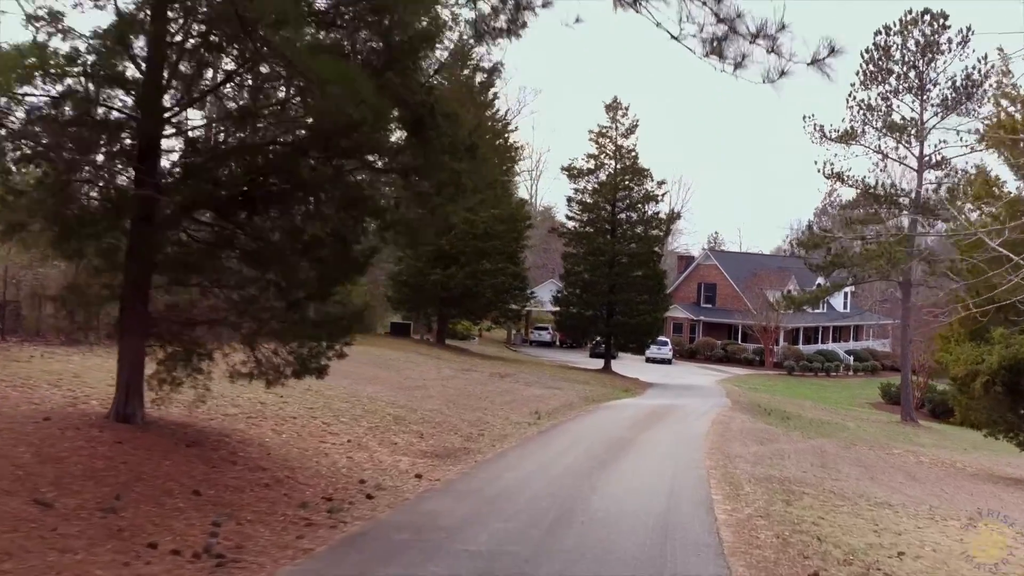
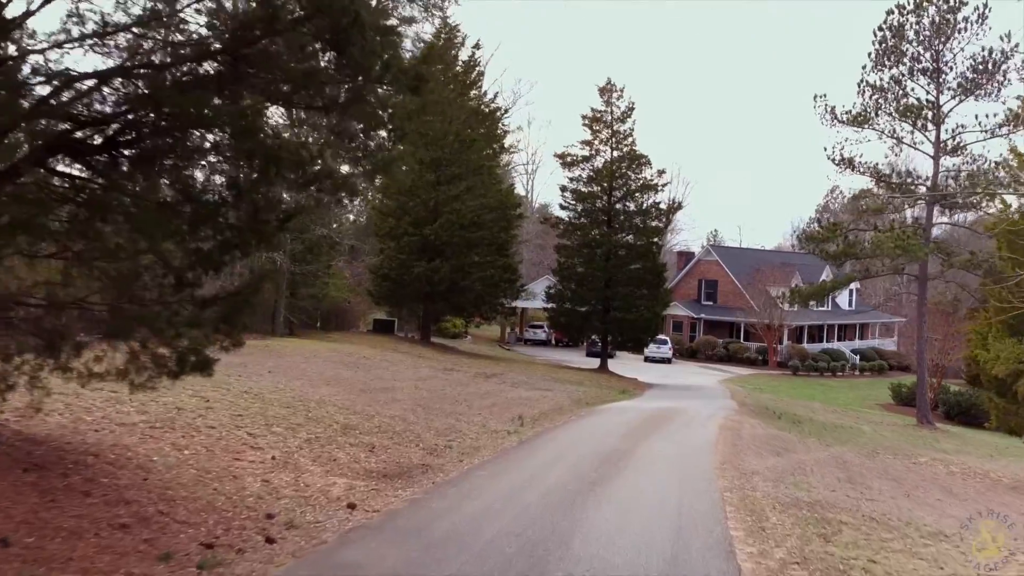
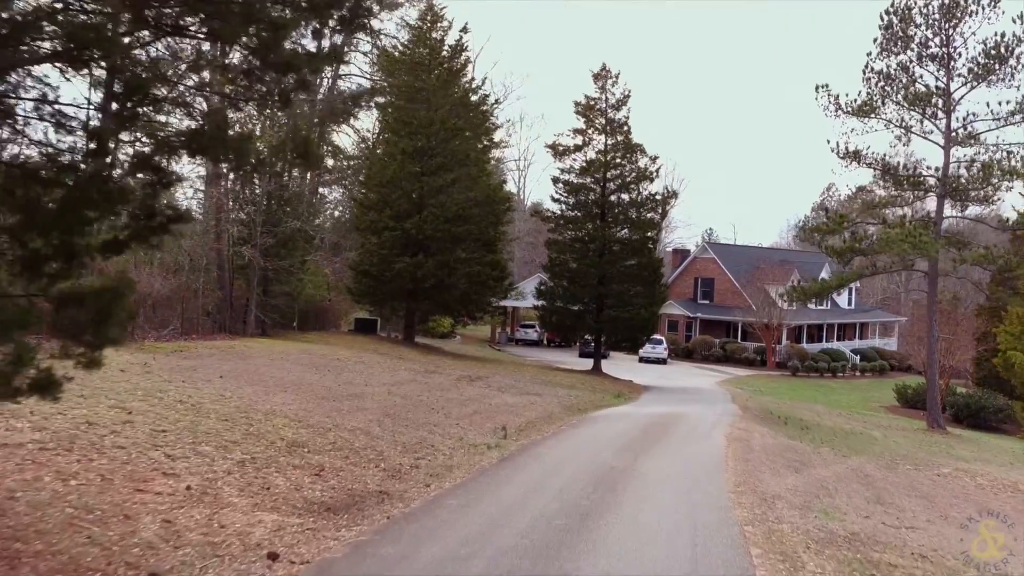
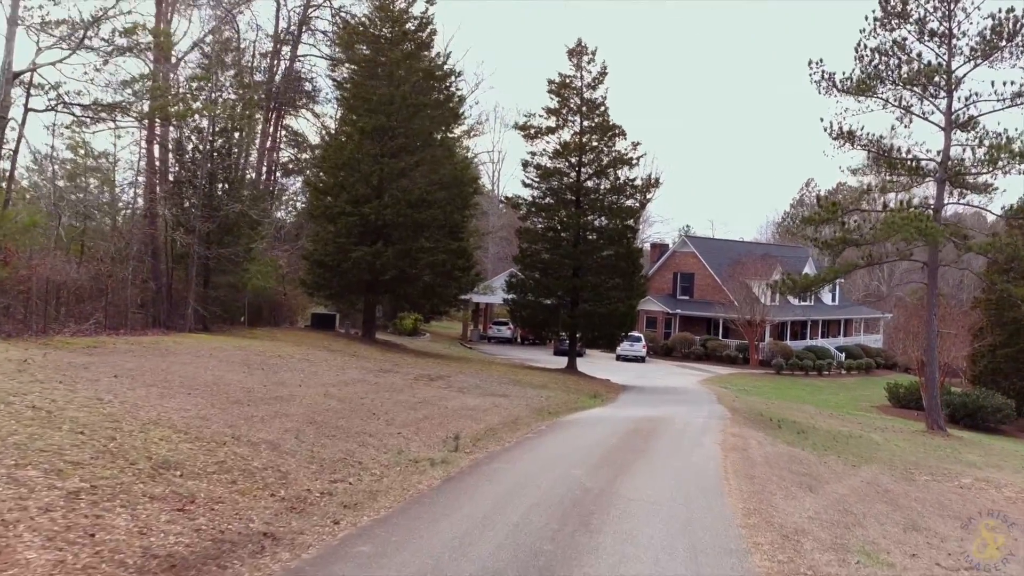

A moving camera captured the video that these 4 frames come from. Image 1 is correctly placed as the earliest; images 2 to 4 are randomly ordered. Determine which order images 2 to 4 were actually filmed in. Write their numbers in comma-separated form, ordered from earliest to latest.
2, 3, 4
